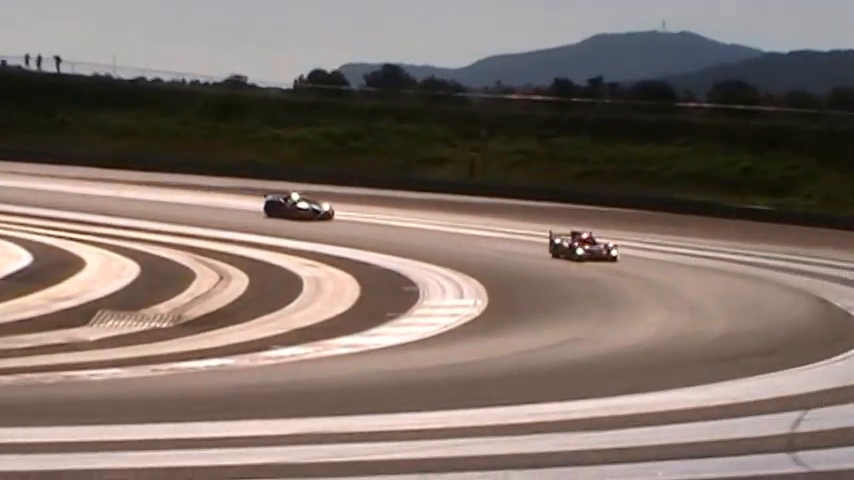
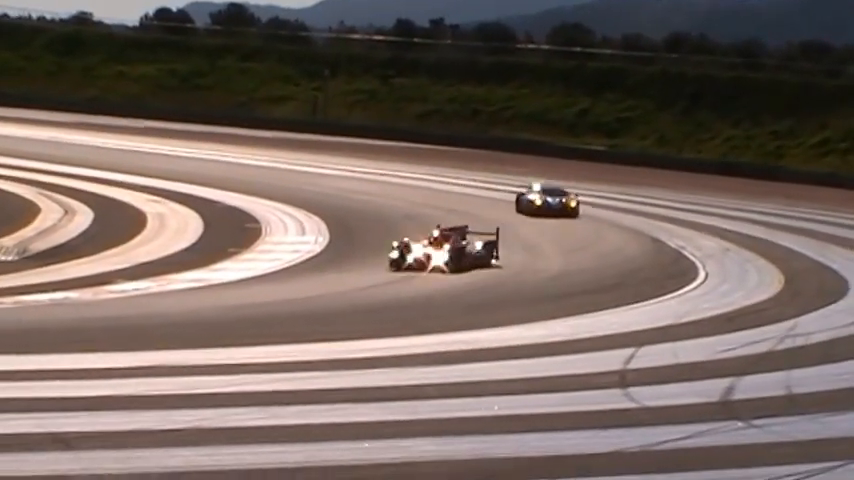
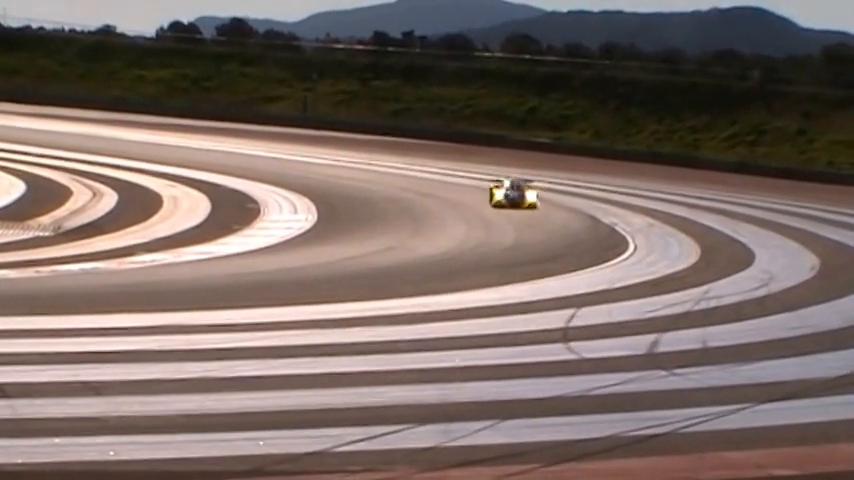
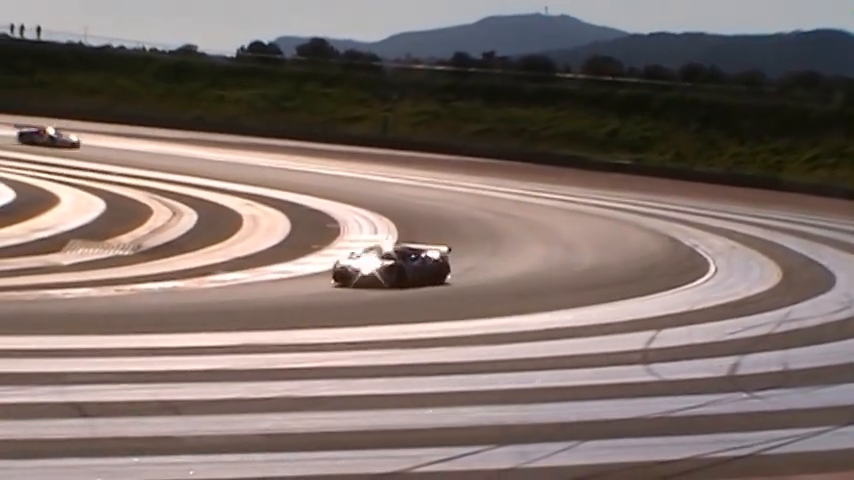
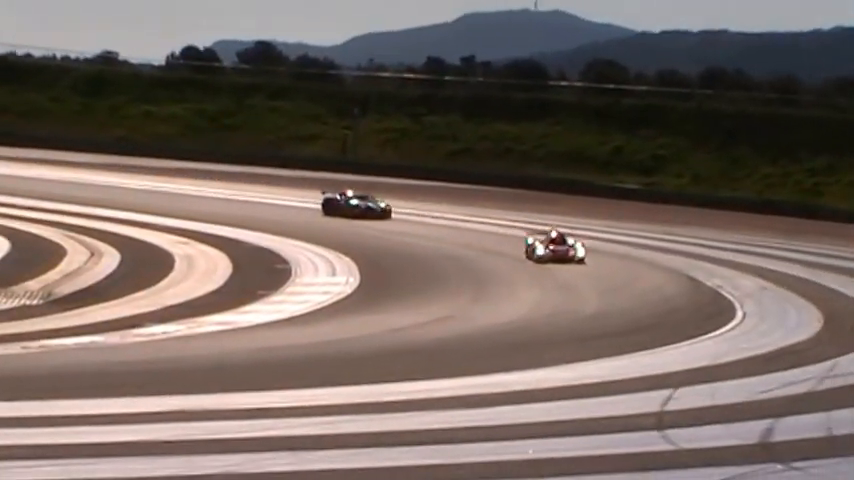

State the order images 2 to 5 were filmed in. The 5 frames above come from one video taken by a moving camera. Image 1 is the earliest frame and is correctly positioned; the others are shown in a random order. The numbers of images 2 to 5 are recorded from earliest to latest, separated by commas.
5, 2, 4, 3
